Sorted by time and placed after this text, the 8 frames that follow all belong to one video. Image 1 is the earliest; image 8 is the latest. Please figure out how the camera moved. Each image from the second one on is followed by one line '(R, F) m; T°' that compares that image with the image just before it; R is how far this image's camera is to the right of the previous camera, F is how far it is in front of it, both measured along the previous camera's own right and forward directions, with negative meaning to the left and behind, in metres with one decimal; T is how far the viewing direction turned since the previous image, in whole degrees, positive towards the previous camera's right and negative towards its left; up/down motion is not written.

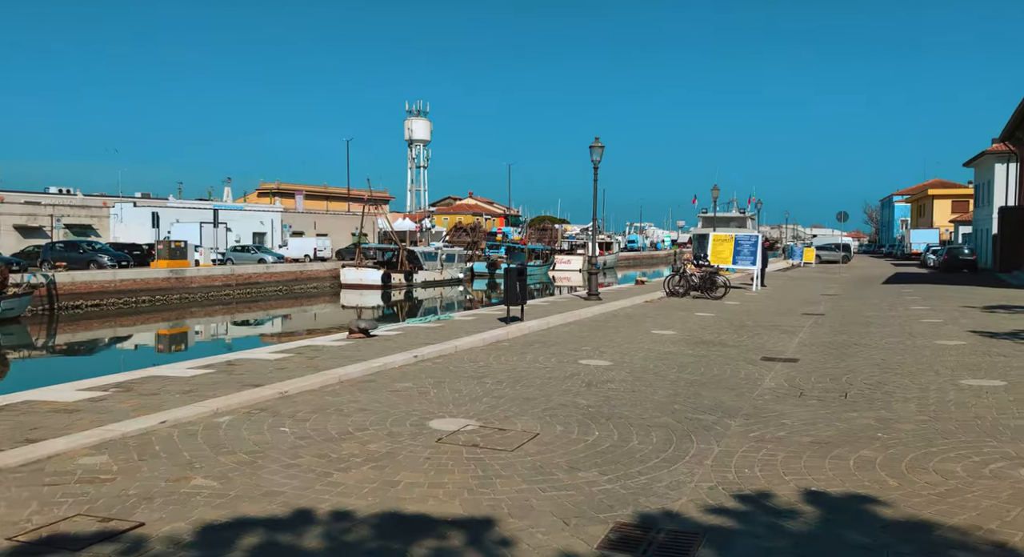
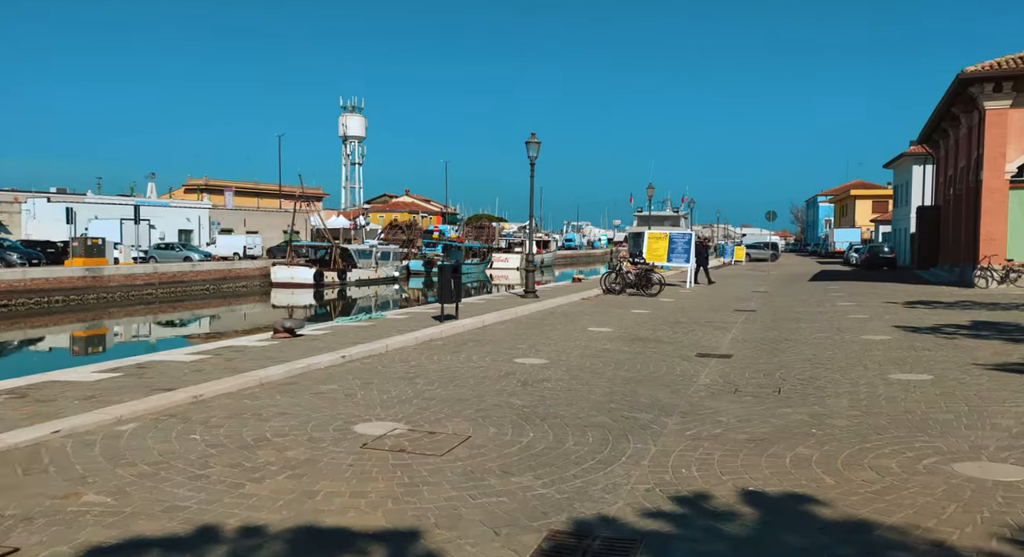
(+0.1, +0.3) m; +4°
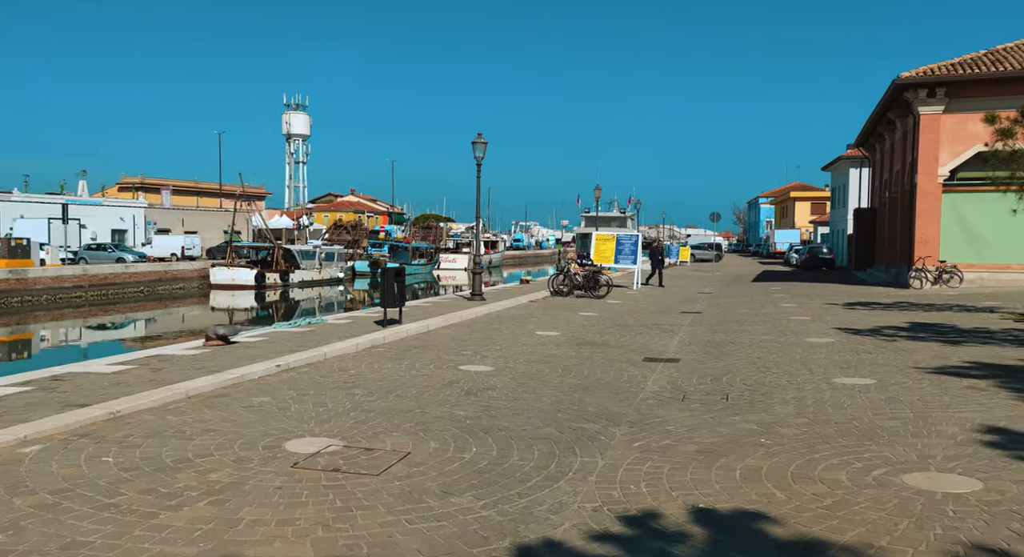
(0.0, +0.3) m; +3°
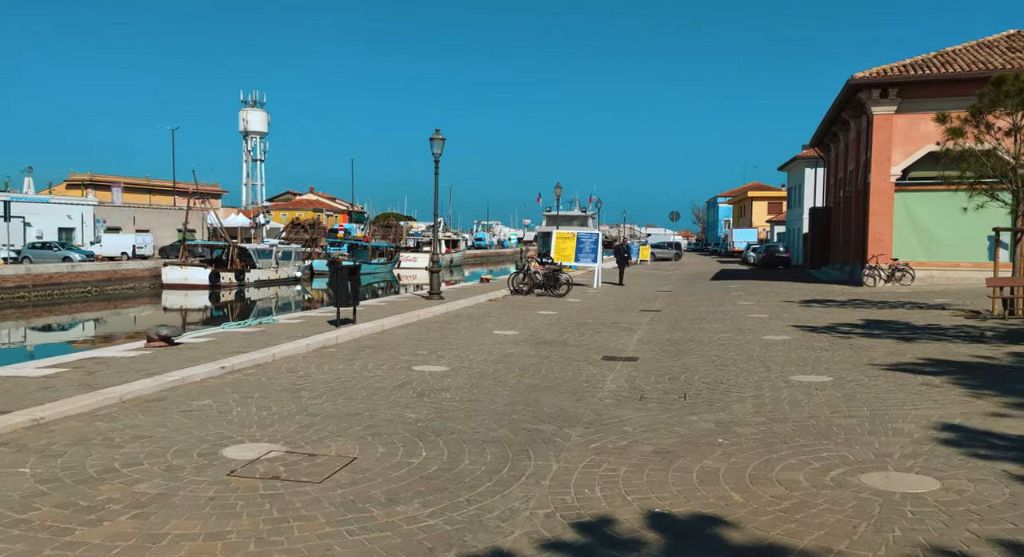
(+0.1, +0.2) m; +2°
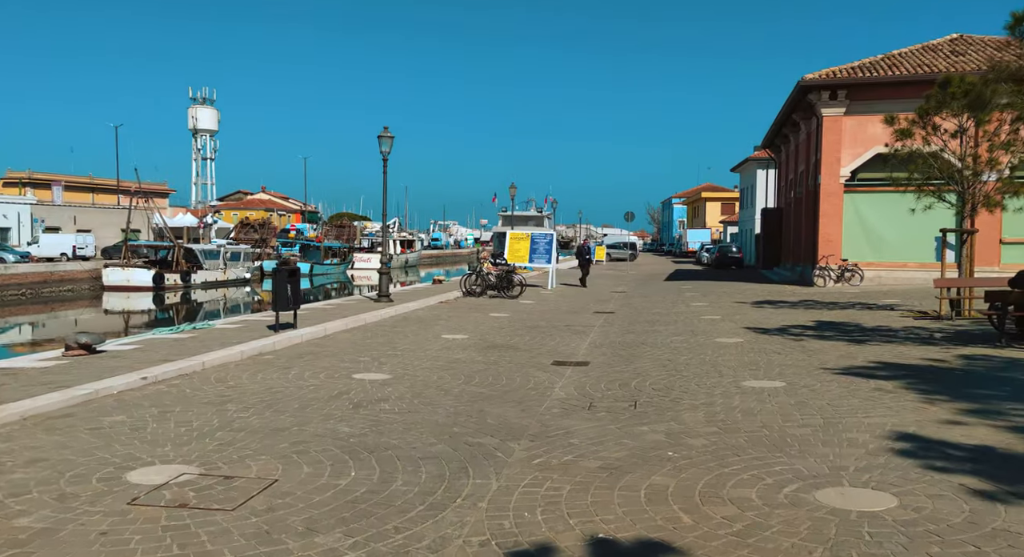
(+0.1, +0.4) m; +3°
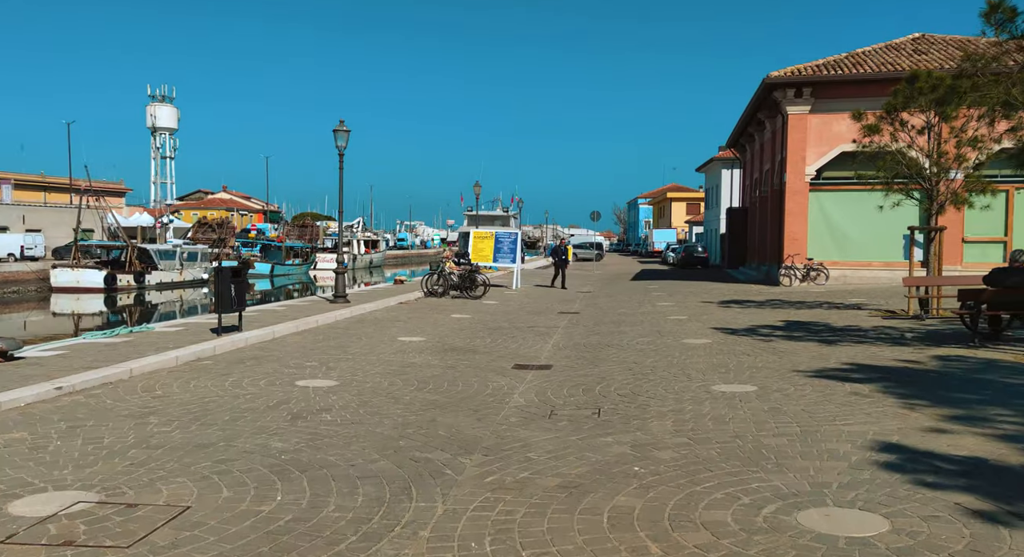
(+0.1, +0.7) m; +2°
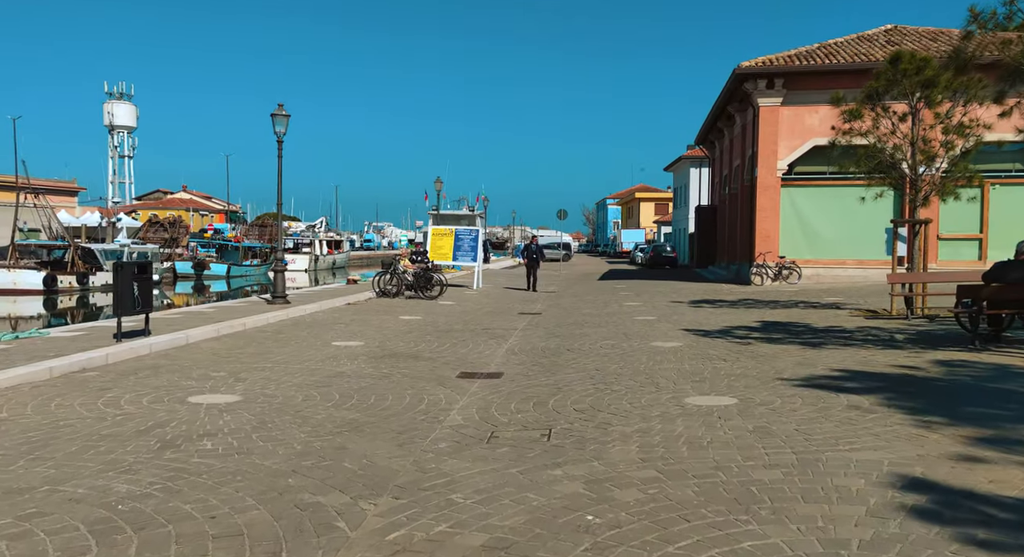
(+0.3, +1.6) m; +2°
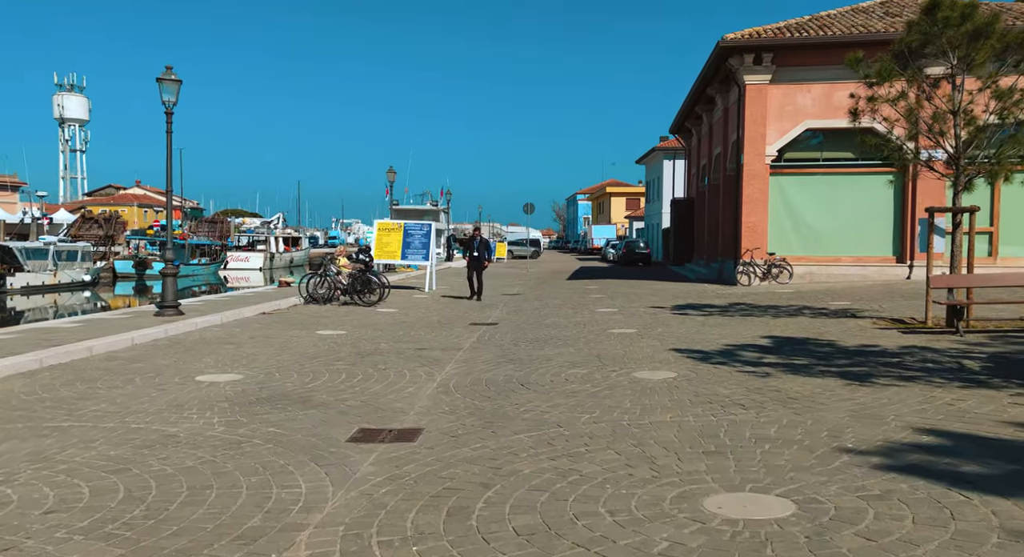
(+0.4, +3.7) m; +2°
